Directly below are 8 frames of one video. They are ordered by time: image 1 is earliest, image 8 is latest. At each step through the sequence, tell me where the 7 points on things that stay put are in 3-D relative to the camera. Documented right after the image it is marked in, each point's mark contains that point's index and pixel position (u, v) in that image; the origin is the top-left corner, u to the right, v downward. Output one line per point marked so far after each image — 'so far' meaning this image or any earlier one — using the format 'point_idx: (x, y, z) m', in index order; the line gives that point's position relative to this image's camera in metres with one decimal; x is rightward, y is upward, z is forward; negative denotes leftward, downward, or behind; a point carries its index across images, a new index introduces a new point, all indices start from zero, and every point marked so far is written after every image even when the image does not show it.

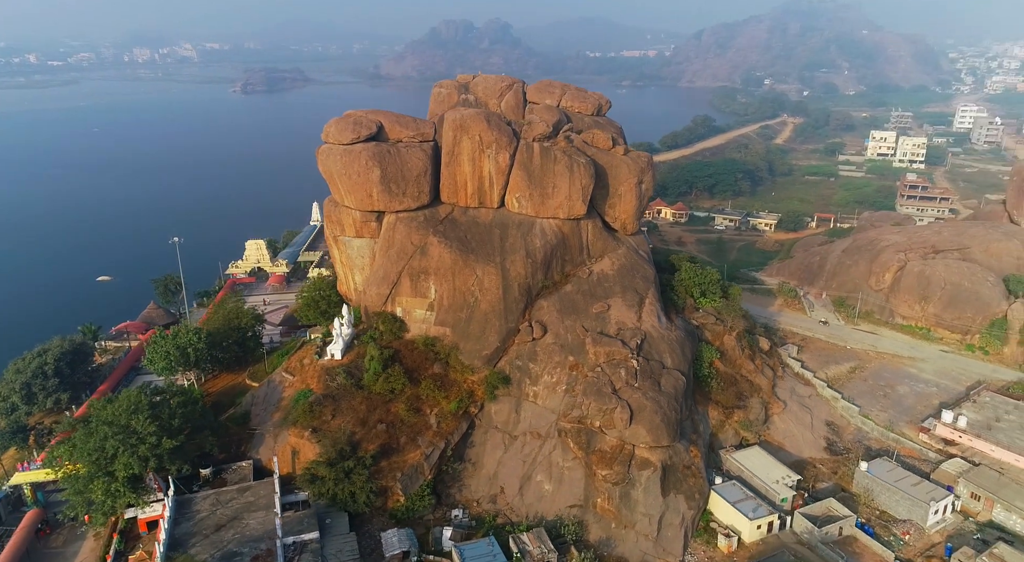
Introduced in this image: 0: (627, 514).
0: (+3.4, -6.9, +19.0) m
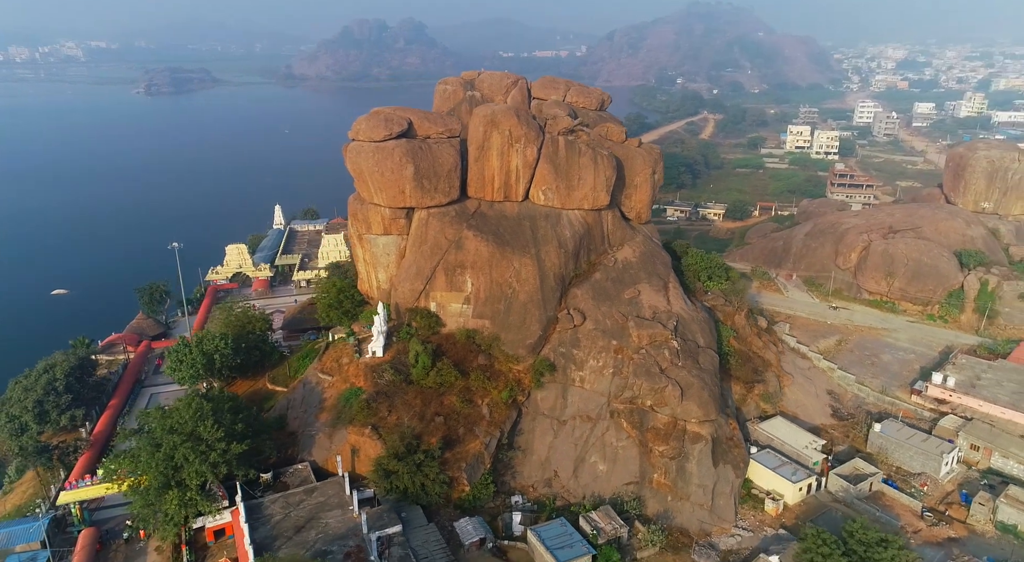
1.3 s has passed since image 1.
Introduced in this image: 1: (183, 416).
0: (+5.3, -6.4, +20.0) m
1: (-8.7, -3.7, +17.4) m
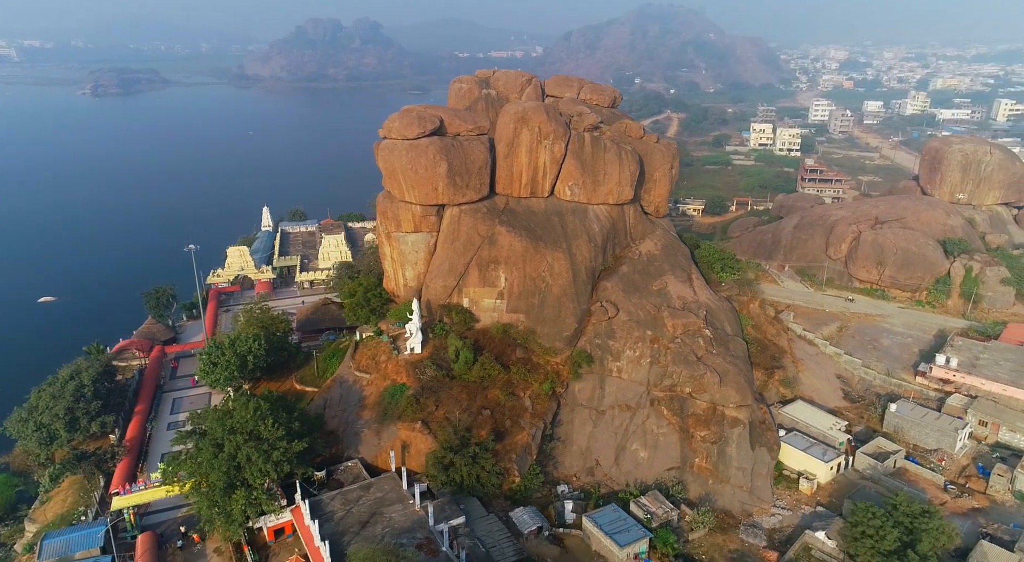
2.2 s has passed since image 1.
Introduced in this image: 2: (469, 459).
0: (+6.8, -6.0, +20.7) m
1: (-7.1, -3.7, +17.3) m
2: (-1.2, -5.2, +18.7) m
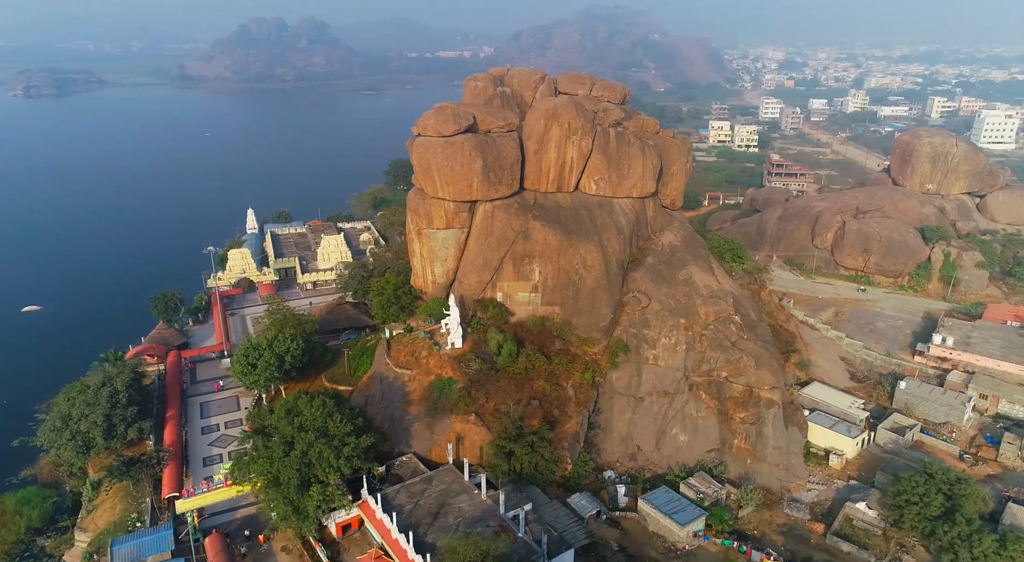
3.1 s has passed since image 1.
0: (+8.3, -5.6, +21.6) m
1: (-5.4, -3.6, +17.3) m
2: (+0.5, -4.9, +19.1) m
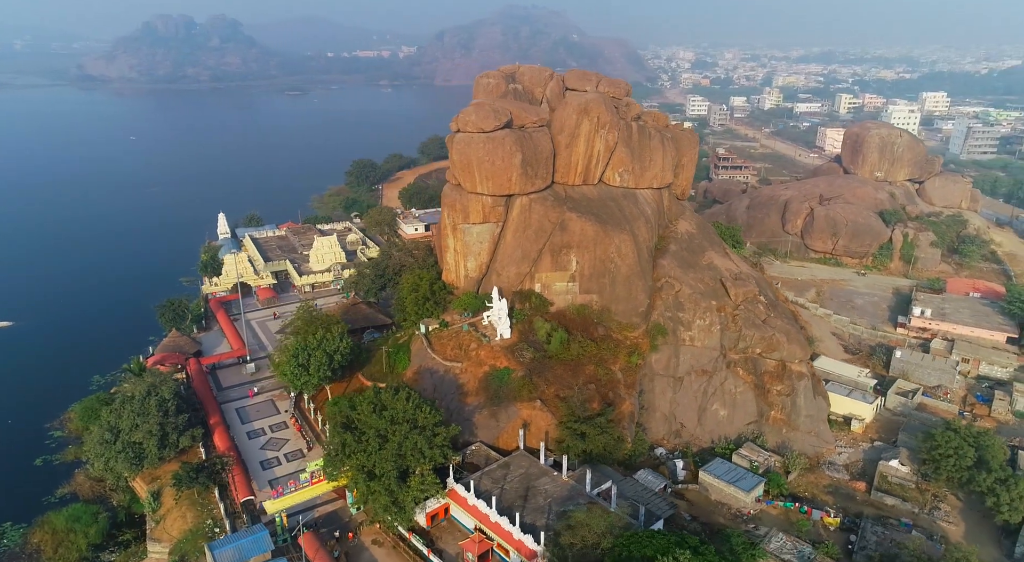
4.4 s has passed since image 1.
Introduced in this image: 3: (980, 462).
0: (+10.1, -4.9, +23.2) m
1: (-3.0, -3.4, +17.4) m
2: (+2.6, -4.6, +19.9) m
3: (+14.4, -5.6, +19.9) m
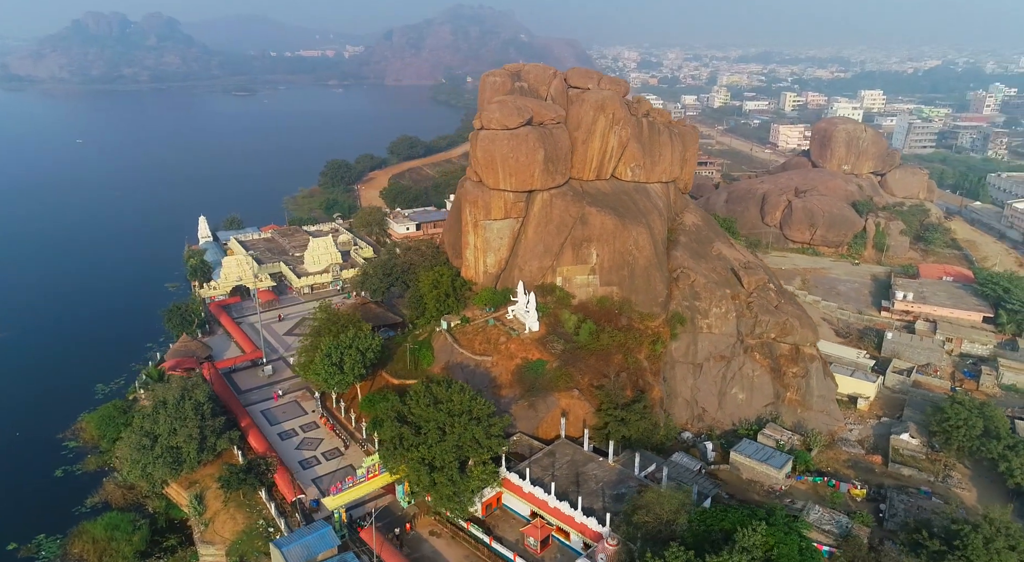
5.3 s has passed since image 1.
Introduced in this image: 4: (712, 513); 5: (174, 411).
0: (+11.2, -4.4, +24.4) m
1: (-1.6, -3.3, +17.7) m
2: (+3.9, -4.3, +20.5) m
3: (+15.7, -5.0, +21.4) m
4: (+4.4, -5.1, +14.3) m
5: (-10.4, -4.0, +19.8) m
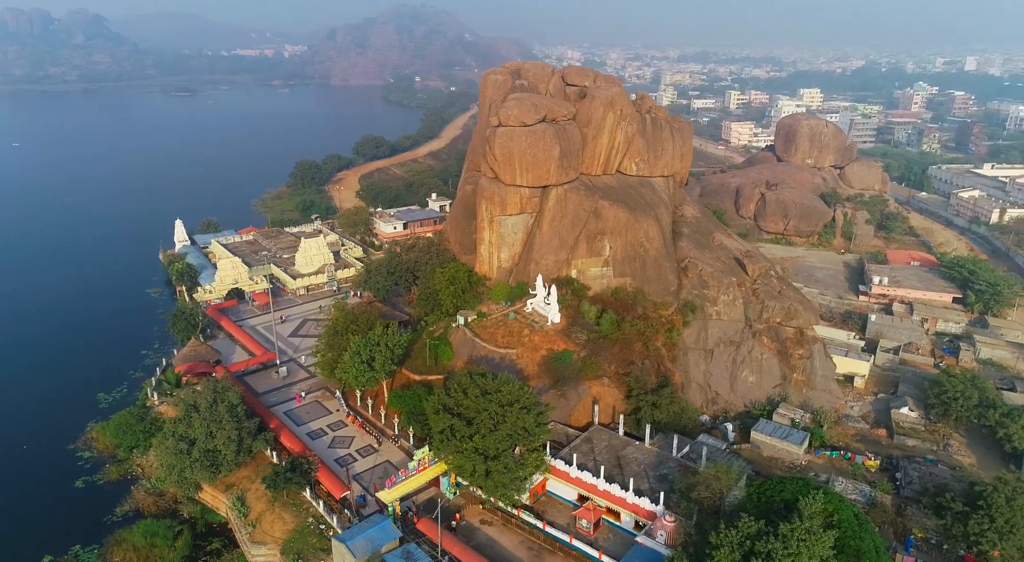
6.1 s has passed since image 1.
0: (+12.0, -3.9, +25.7) m
1: (-0.3, -3.1, +18.1) m
2: (+5.0, -3.9, +21.3) m
3: (+16.7, -4.3, +23.0) m
4: (+6.0, -4.8, +15.1) m
5: (-9.2, -4.0, +19.5) m
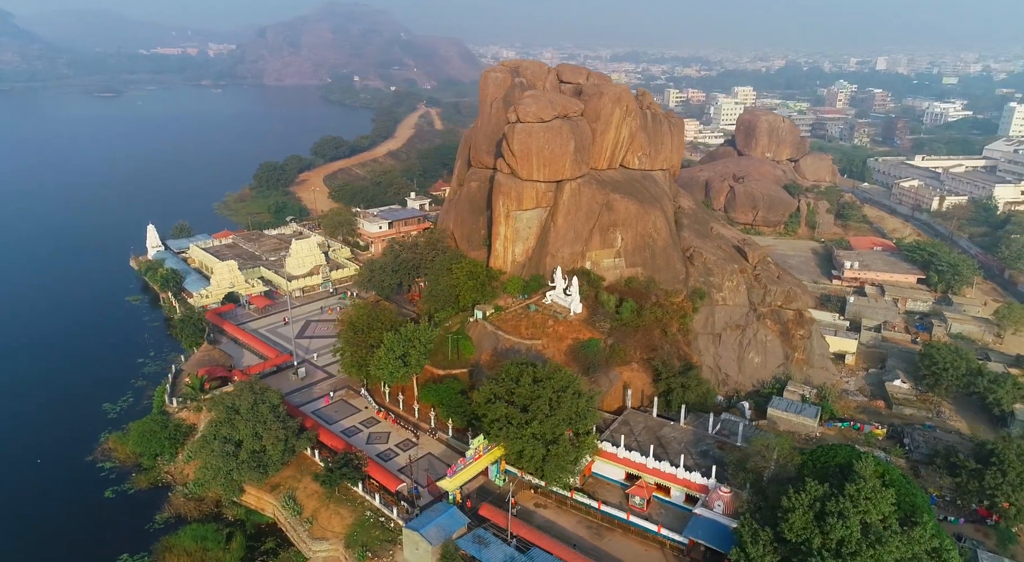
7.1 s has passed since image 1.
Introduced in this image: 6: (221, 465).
0: (+12.7, -3.2, +27.4) m
1: (+1.1, -2.8, +18.7) m
2: (+6.2, -3.5, +22.4) m
3: (+17.7, -3.5, +25.1) m
4: (+7.7, -4.3, +16.3) m
5: (-7.8, -4.0, +19.3) m
6: (-8.4, -5.4, +18.7) m
